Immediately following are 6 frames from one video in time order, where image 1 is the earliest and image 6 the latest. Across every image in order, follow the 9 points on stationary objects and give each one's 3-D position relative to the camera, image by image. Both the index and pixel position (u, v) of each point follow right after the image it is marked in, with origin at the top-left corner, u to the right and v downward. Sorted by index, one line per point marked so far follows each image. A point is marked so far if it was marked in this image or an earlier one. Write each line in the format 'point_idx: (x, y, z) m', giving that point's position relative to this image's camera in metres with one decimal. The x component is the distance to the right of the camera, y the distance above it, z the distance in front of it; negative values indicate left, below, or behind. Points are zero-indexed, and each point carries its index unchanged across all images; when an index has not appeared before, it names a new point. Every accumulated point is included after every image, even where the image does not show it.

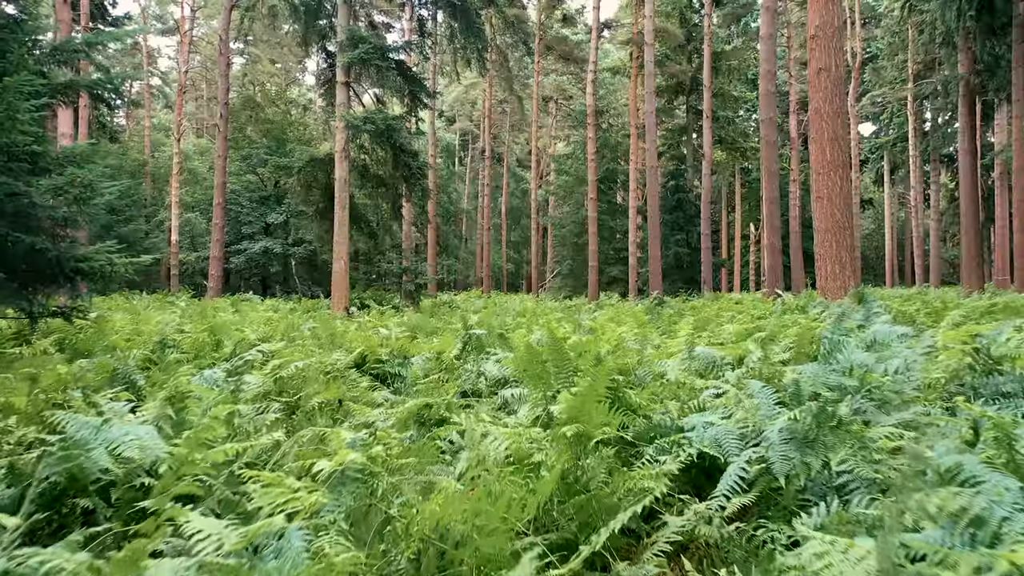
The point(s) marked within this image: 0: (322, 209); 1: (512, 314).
0: (-2.9, +1.2, +14.9) m
1: (0.0, -0.3, +9.9) m
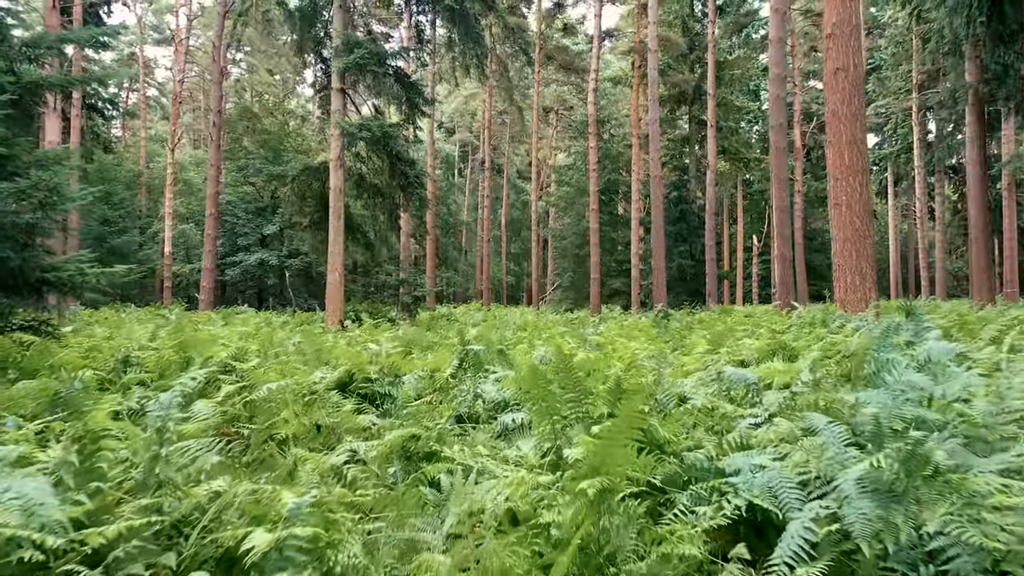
0: (-2.9, +1.0, +14.5) m
1: (0.0, -0.4, +9.4) m
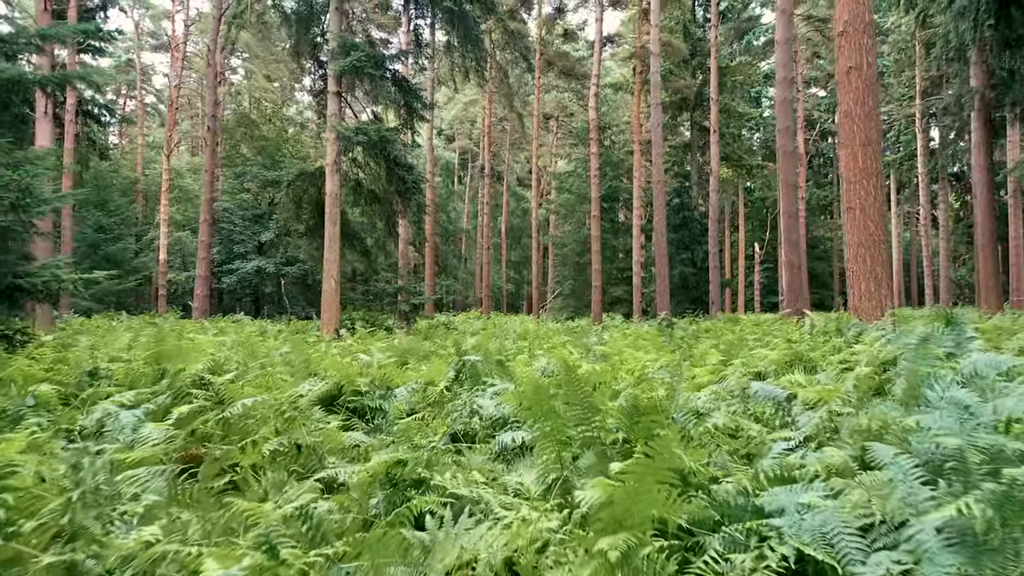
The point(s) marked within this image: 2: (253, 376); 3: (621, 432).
0: (-2.9, +0.9, +14.2) m
1: (0.0, -0.5, +9.1) m
2: (-1.2, -0.4, +4.3) m
3: (+0.3, -0.4, +2.5) m
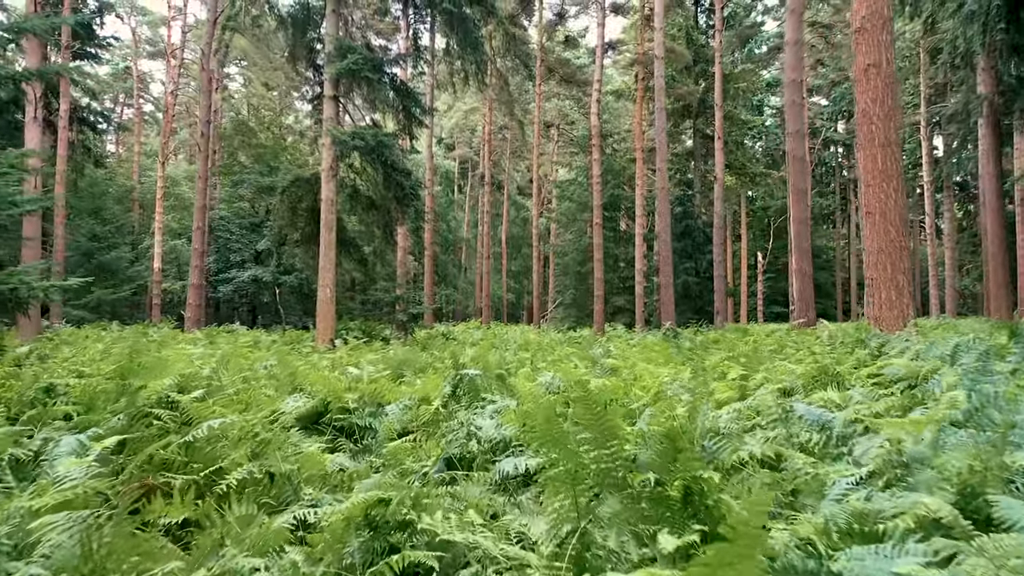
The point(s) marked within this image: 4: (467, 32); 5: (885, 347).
0: (-2.9, +0.8, +13.8) m
1: (0.0, -0.5, +8.7) m
2: (-1.1, -0.4, +3.9) m
3: (+0.3, -0.4, +2.1) m
4: (-0.6, +3.6, +13.4) m
5: (+2.2, -0.3, +5.6) m
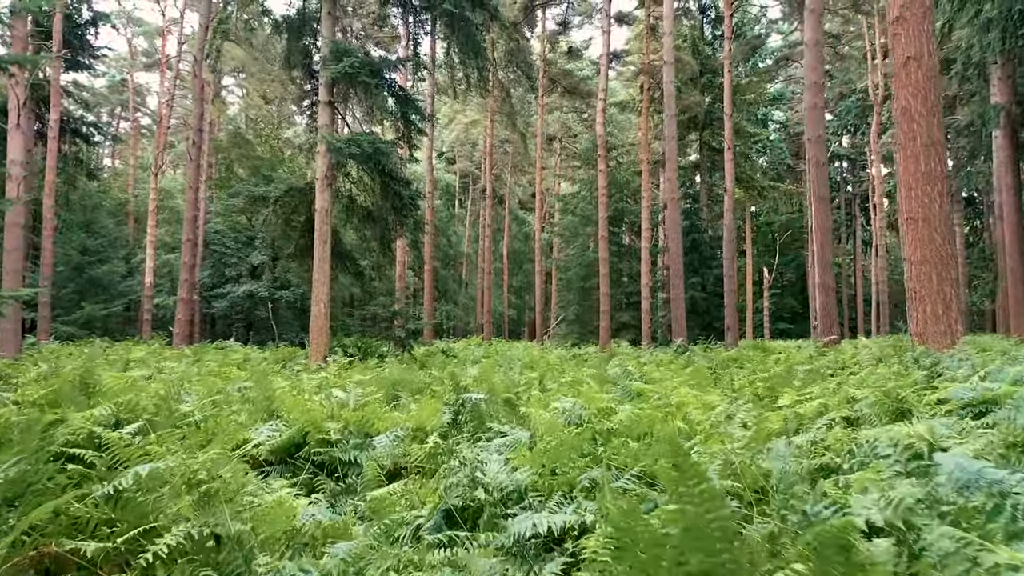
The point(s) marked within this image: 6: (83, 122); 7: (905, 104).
0: (-2.9, +0.6, +13.2) m
1: (+0.1, -0.7, +8.1) m
2: (-1.1, -0.5, +3.3) m
3: (+0.3, -0.4, +1.5) m
4: (-0.6, +3.4, +12.9) m
5: (+2.2, -0.4, +5.0) m
6: (-8.7, +3.4, +19.5) m
7: (+2.6, +1.2, +6.4) m
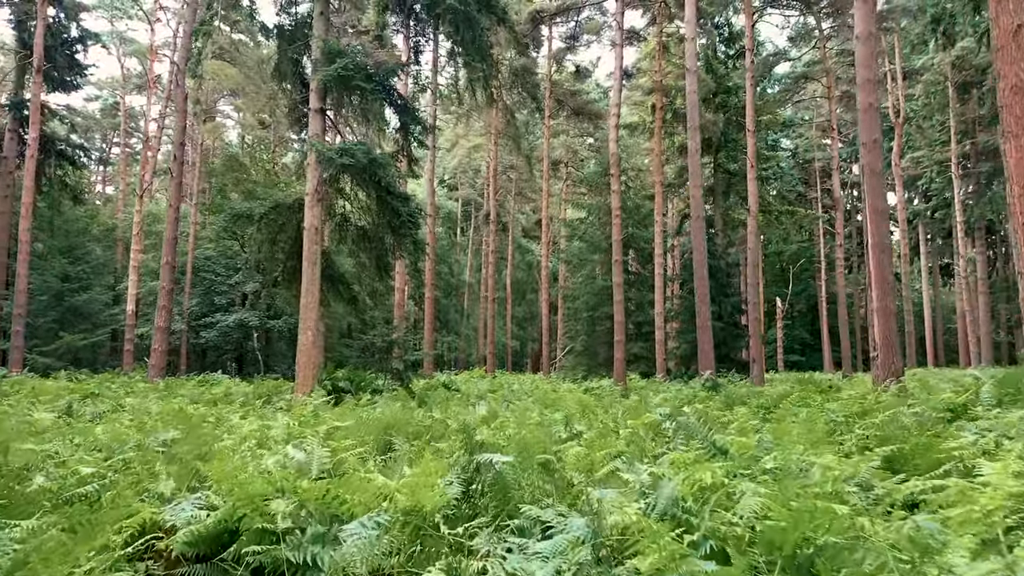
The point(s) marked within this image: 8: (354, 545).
0: (-2.7, +0.2, +12.0) m
1: (+0.2, -0.8, +6.8) m
2: (-1.0, -0.5, +2.0) m
3: (+0.4, -0.3, +0.3) m
4: (-0.5, +3.1, +11.7) m
5: (+2.3, -0.5, +3.7) m
6: (-8.6, +2.8, +18.3) m
7: (+2.7, +1.1, +5.2) m
8: (-0.4, -0.6, +2.2) m
